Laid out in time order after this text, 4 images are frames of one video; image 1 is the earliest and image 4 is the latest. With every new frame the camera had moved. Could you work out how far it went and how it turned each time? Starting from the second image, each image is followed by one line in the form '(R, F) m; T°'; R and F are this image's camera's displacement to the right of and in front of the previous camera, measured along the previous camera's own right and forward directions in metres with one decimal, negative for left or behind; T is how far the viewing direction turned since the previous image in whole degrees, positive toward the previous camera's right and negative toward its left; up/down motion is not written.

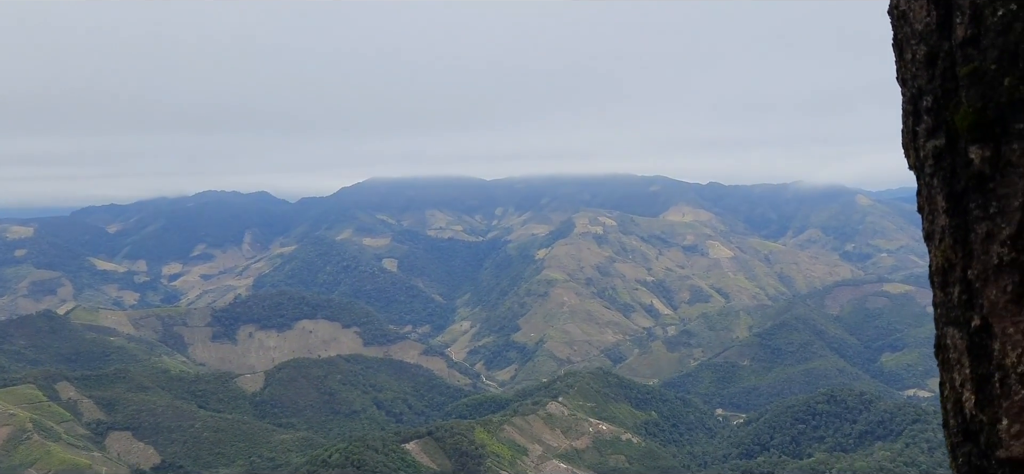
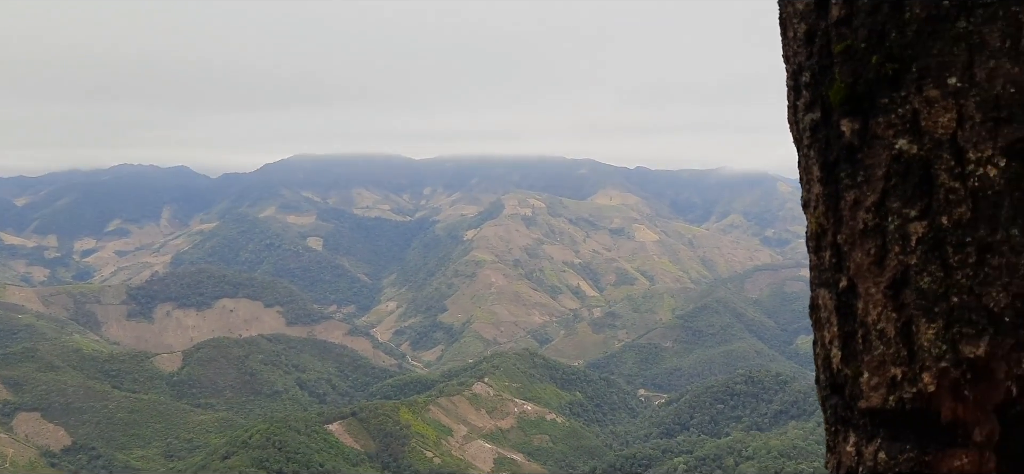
(+1.4, 0.0) m; +4°
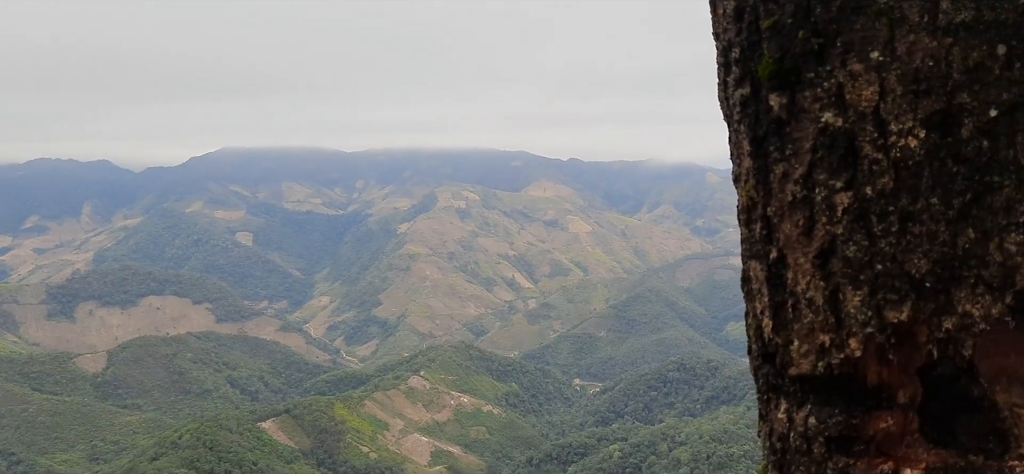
(+1.3, -0.1) m; +3°
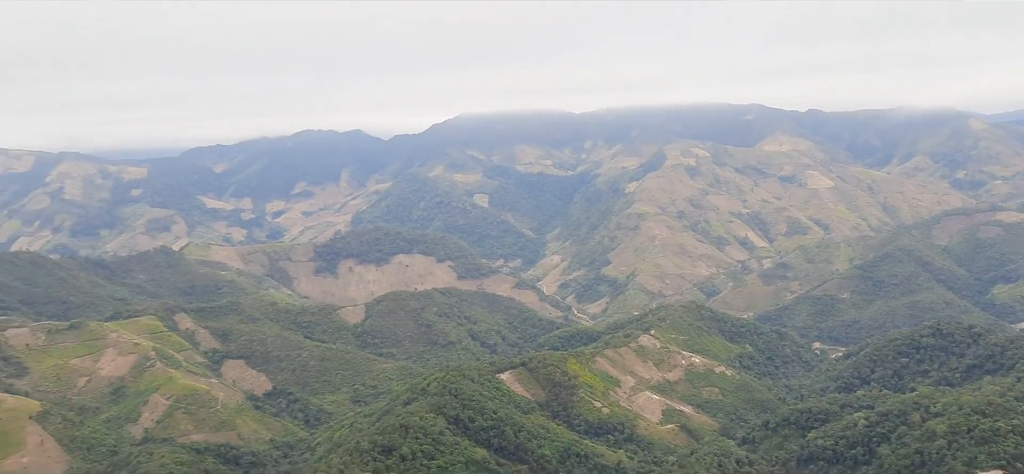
(-4.2, -0.5) m; -12°
